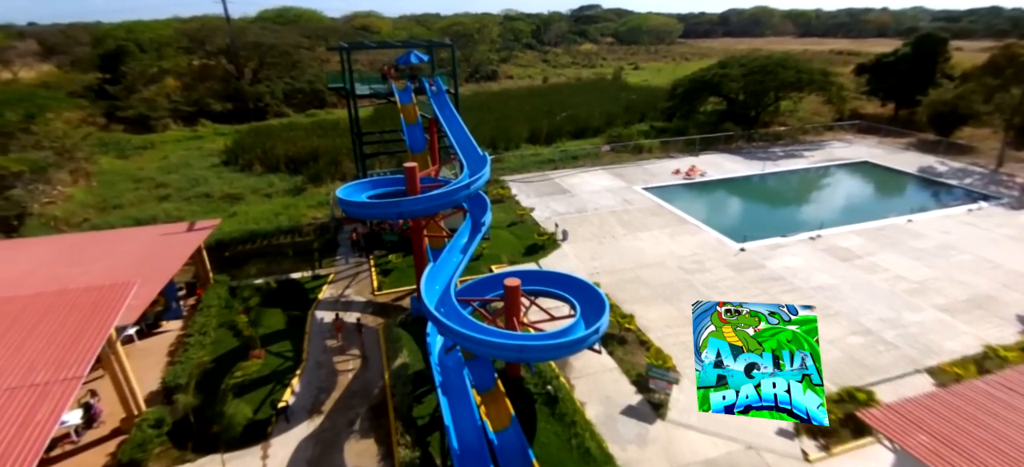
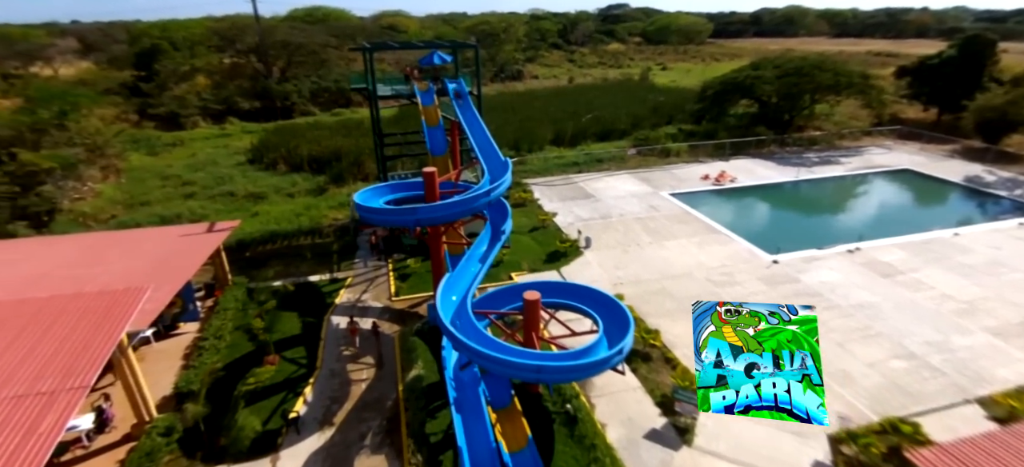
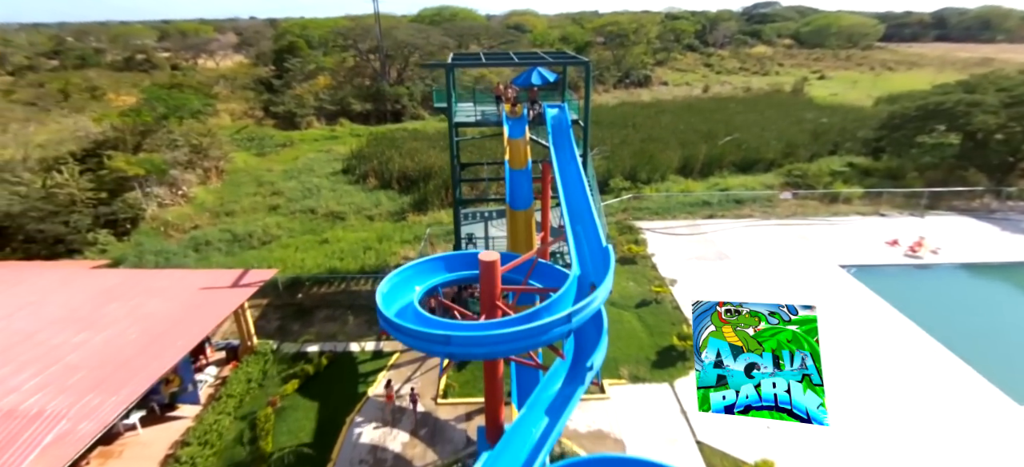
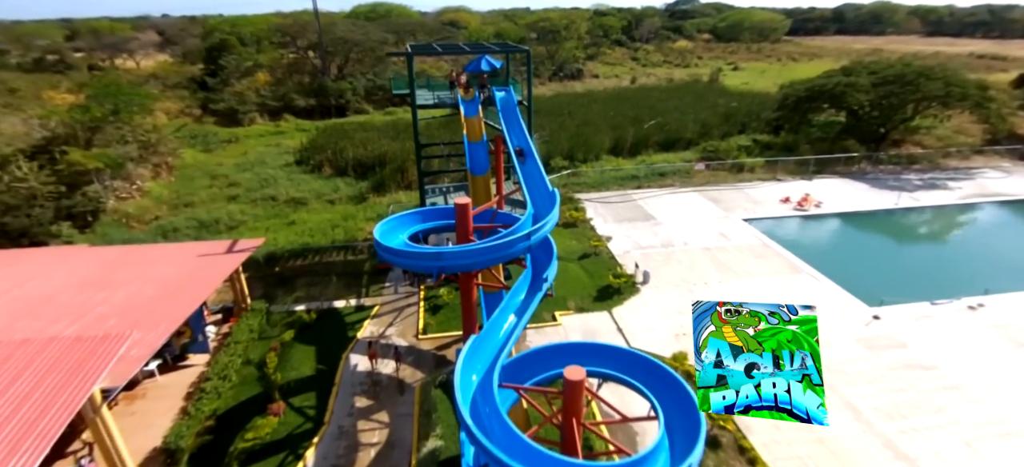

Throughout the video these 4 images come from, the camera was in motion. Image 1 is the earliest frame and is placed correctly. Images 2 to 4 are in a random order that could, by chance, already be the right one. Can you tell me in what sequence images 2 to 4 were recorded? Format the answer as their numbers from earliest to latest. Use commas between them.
2, 4, 3
